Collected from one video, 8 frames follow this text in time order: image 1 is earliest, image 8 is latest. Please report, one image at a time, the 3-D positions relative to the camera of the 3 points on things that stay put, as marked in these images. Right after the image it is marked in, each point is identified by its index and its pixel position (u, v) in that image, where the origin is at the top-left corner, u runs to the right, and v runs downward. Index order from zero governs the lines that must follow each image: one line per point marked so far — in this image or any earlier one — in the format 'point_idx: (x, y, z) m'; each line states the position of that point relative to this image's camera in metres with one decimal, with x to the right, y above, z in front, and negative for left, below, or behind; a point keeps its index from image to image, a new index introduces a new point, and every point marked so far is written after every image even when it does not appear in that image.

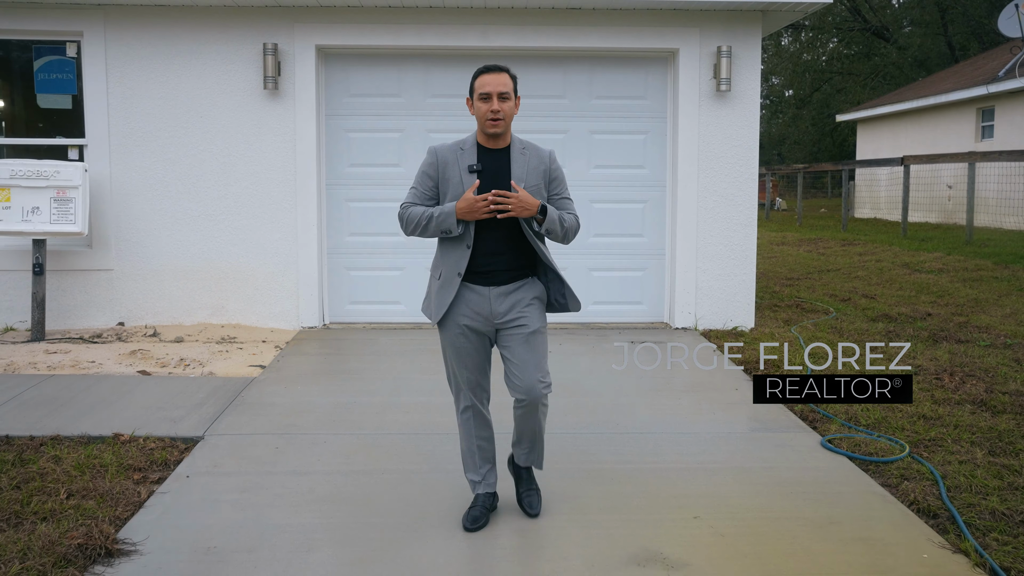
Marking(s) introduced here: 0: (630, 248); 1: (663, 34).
0: (+0.8, +0.3, +7.1) m
1: (+1.0, +1.7, +6.8) m
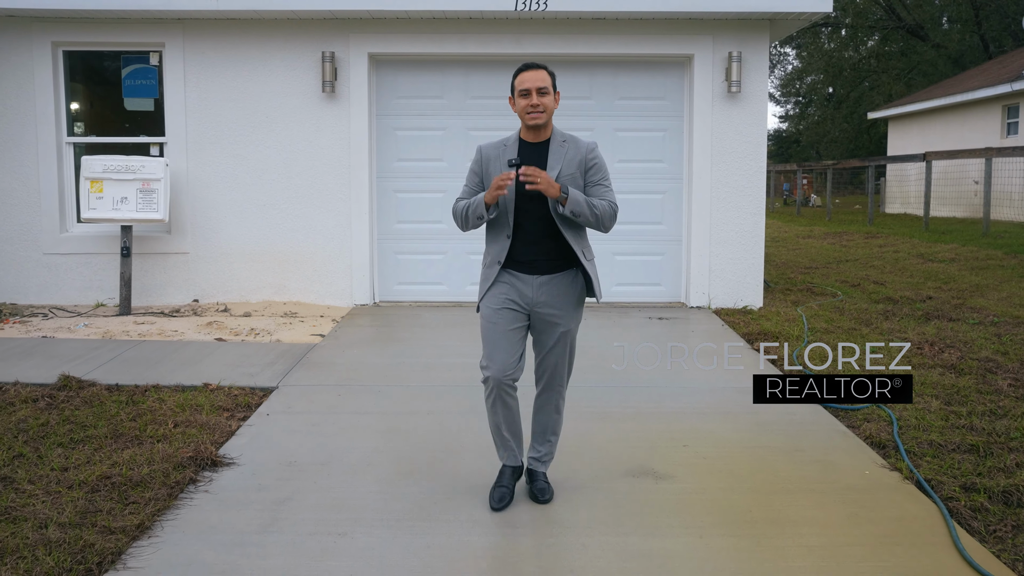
0: (+1.1, +0.4, +7.9) m
1: (+1.3, +1.8, +7.6) m
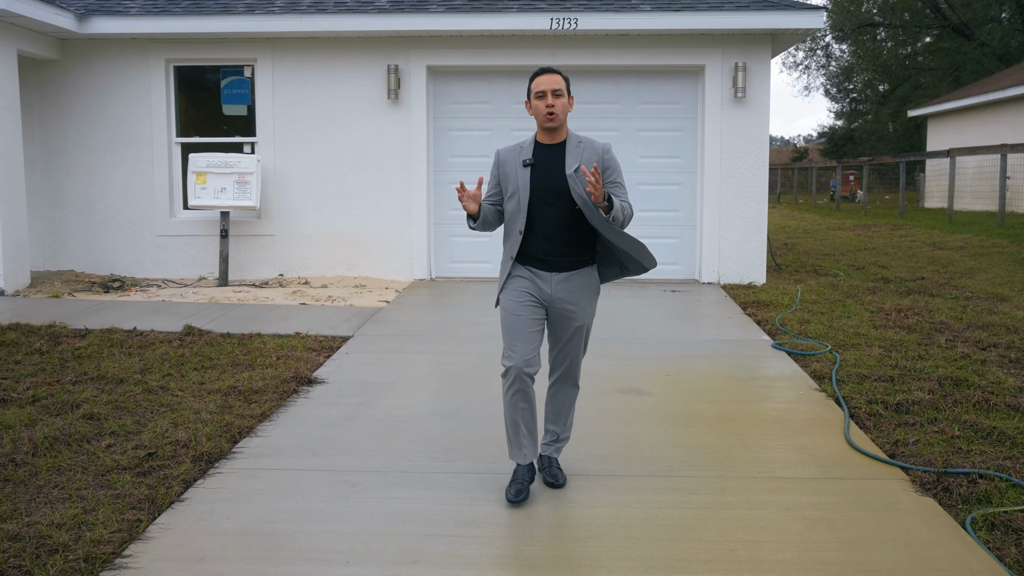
0: (+1.4, +0.6, +9.1) m
1: (+1.6, +2.0, +8.8) m
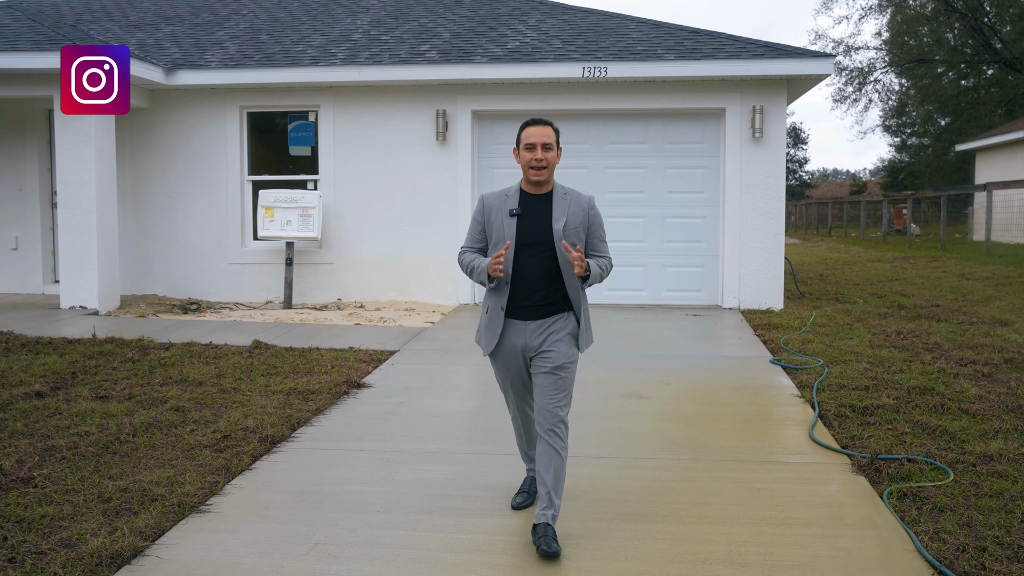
0: (+1.8, +0.4, +9.9) m
1: (+1.9, +1.8, +9.6) m
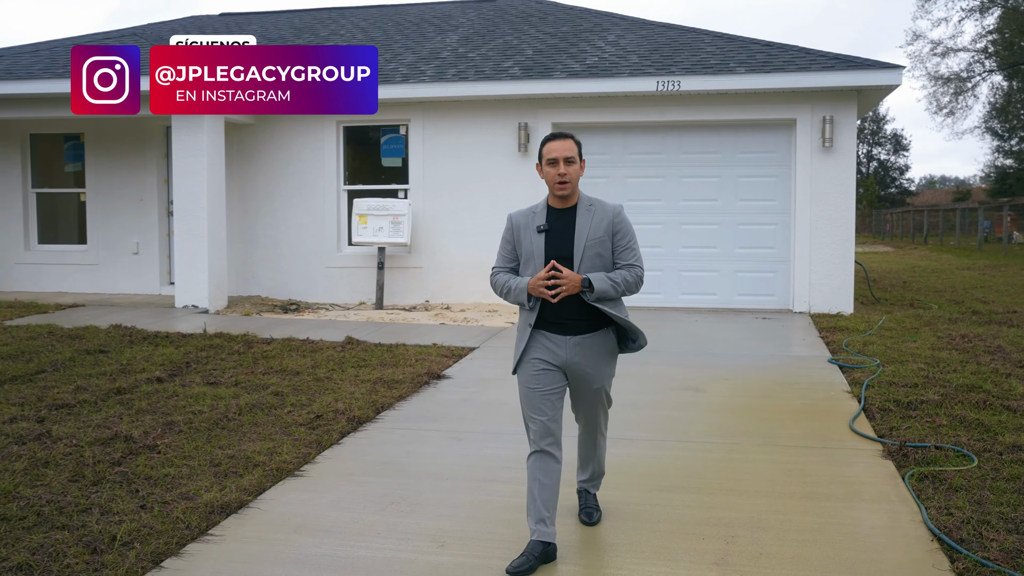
0: (+2.5, +0.3, +10.2) m
1: (+2.7, +1.7, +9.9) m
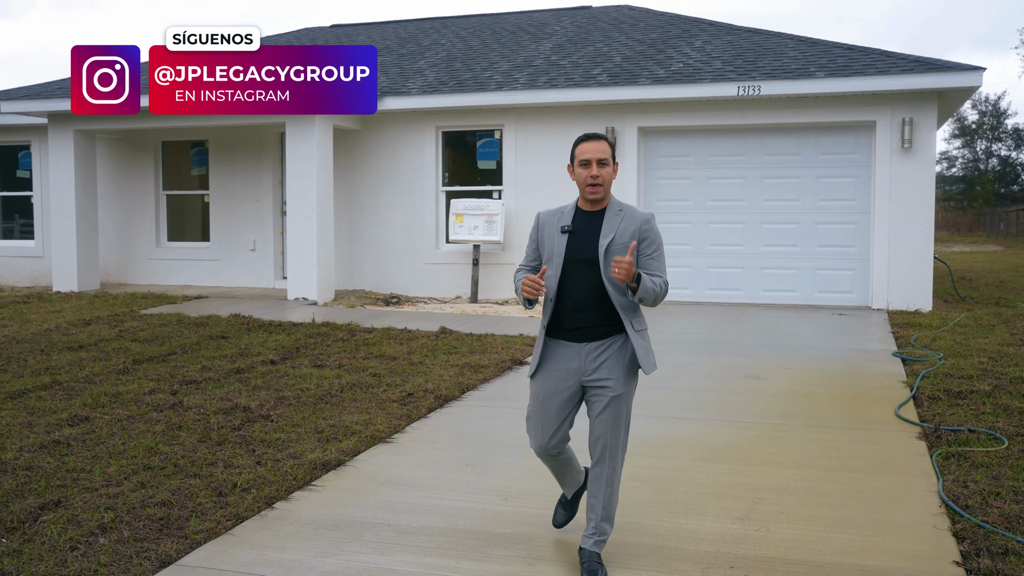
0: (+3.4, +0.3, +10.5) m
1: (+3.6, +1.8, +10.2) m
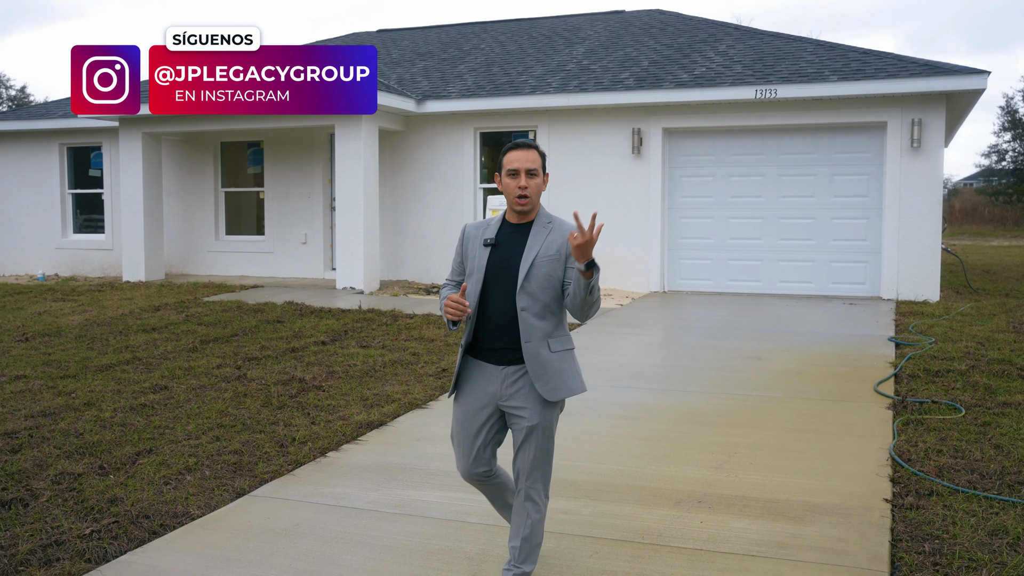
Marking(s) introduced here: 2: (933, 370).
0: (+3.8, +0.4, +11.2) m
1: (+3.9, +1.9, +10.8) m
2: (+2.8, -0.6, +6.9) m
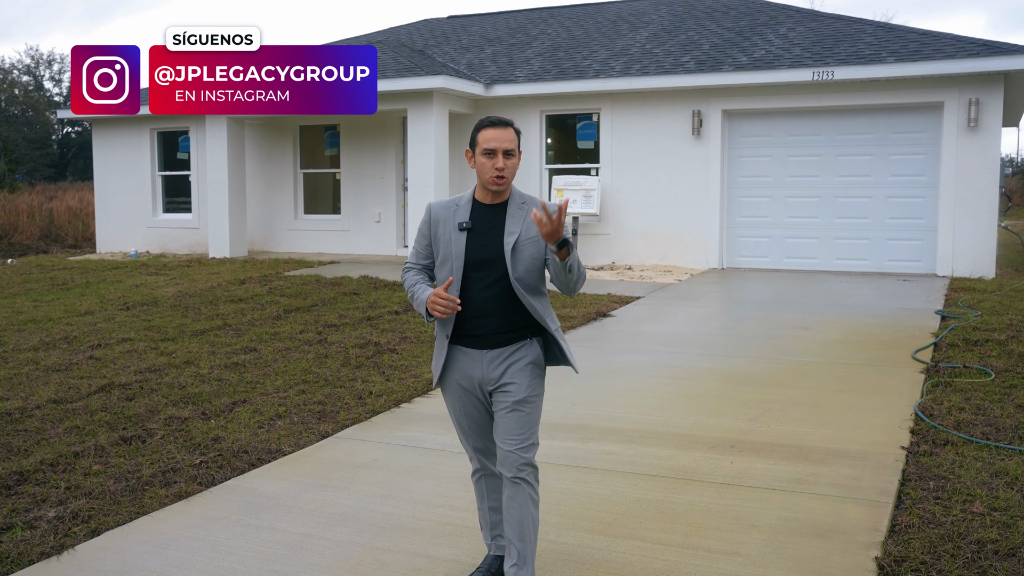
0: (+4.5, +0.7, +11.4) m
1: (+4.6, +2.1, +11.0) m
2: (+3.3, -0.4, +7.2) m
